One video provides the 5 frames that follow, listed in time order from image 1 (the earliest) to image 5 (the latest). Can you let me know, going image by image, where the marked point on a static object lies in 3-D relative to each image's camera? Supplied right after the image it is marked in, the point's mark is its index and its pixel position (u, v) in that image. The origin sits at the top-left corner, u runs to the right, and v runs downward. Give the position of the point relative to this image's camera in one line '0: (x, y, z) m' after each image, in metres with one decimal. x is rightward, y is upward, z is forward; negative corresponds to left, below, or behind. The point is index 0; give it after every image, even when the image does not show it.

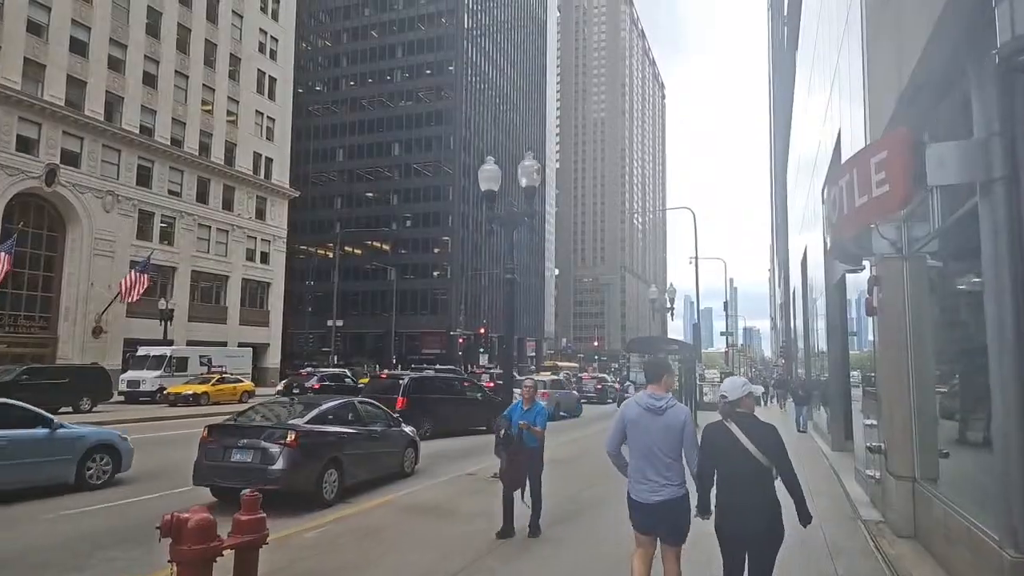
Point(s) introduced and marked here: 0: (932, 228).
0: (+4.2, +0.6, +6.4) m
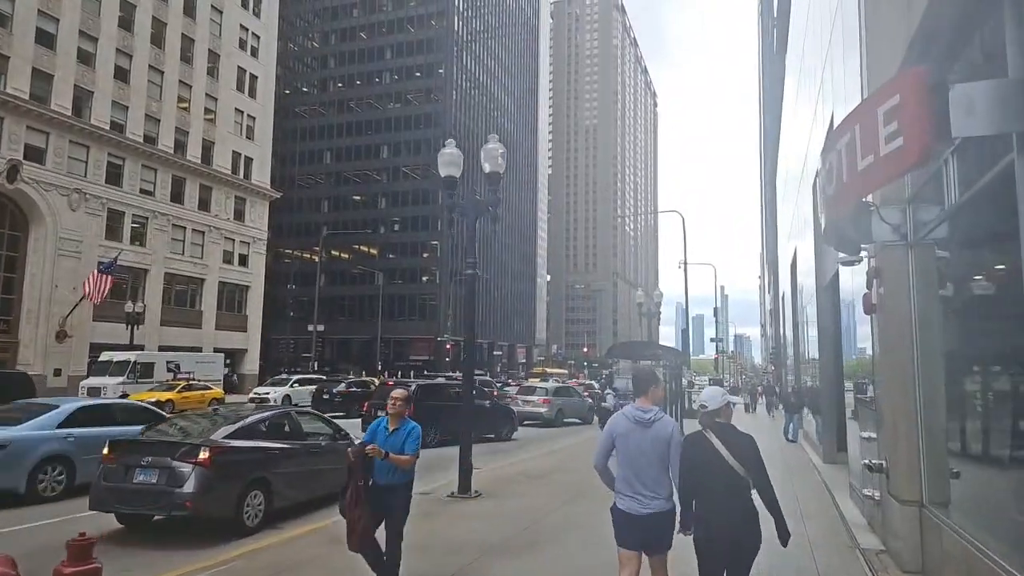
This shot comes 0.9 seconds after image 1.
0: (+3.6, +0.6, +5.3) m
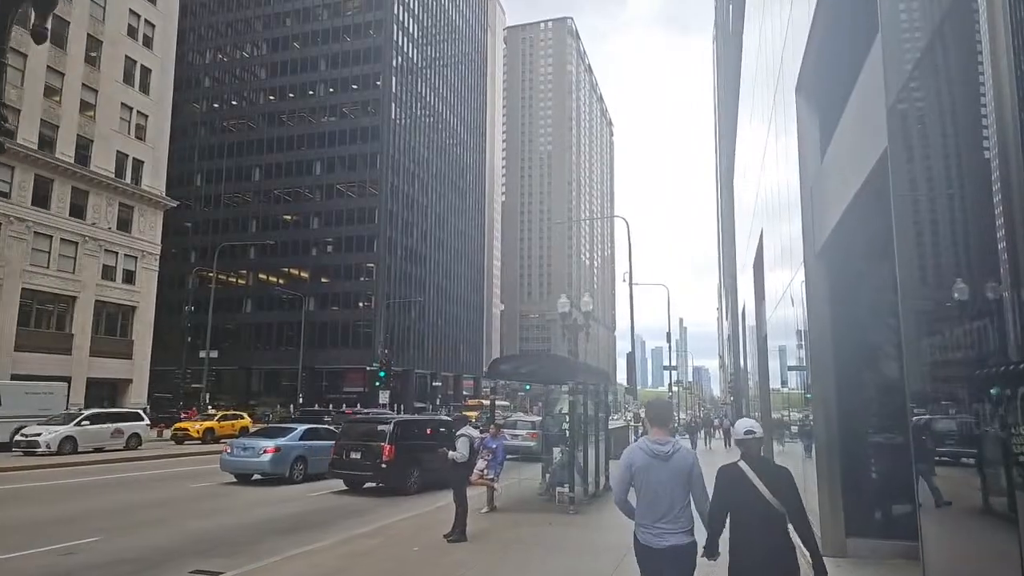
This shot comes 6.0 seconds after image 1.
0: (+1.4, +1.5, +0.1) m
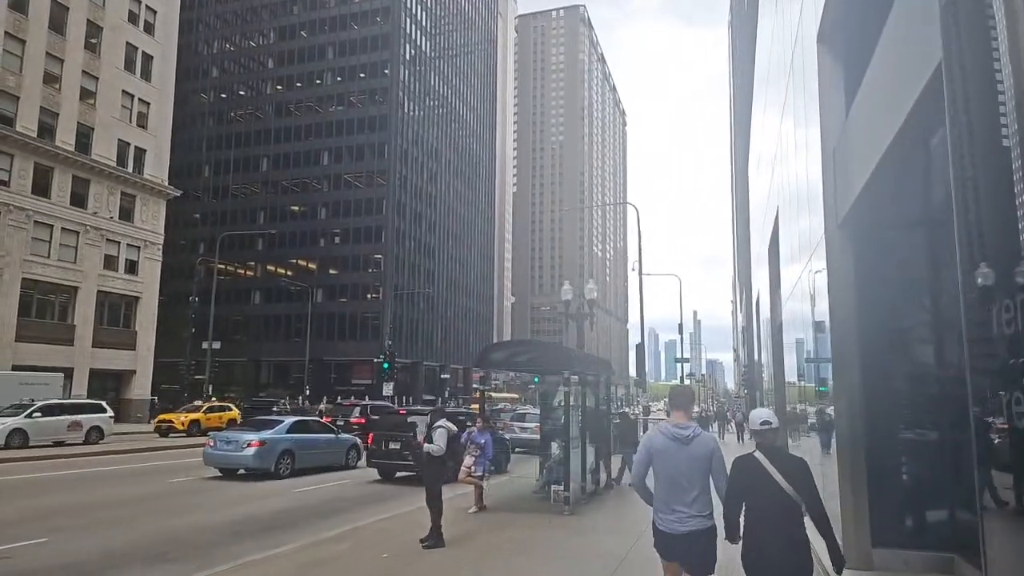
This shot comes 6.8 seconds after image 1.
0: (+1.1, +1.6, -0.8) m
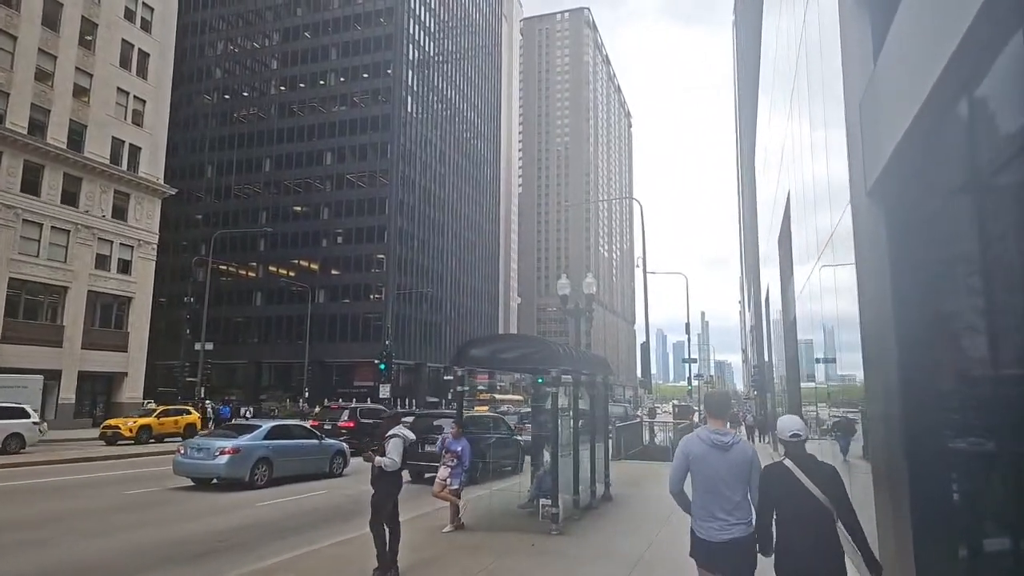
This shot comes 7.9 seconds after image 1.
0: (+0.6, +1.8, -2.1) m
